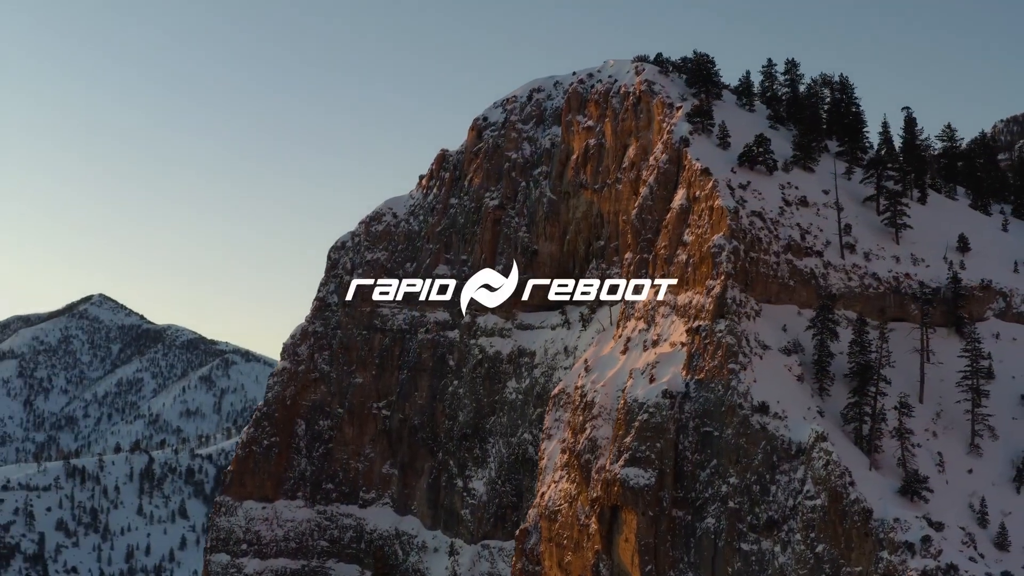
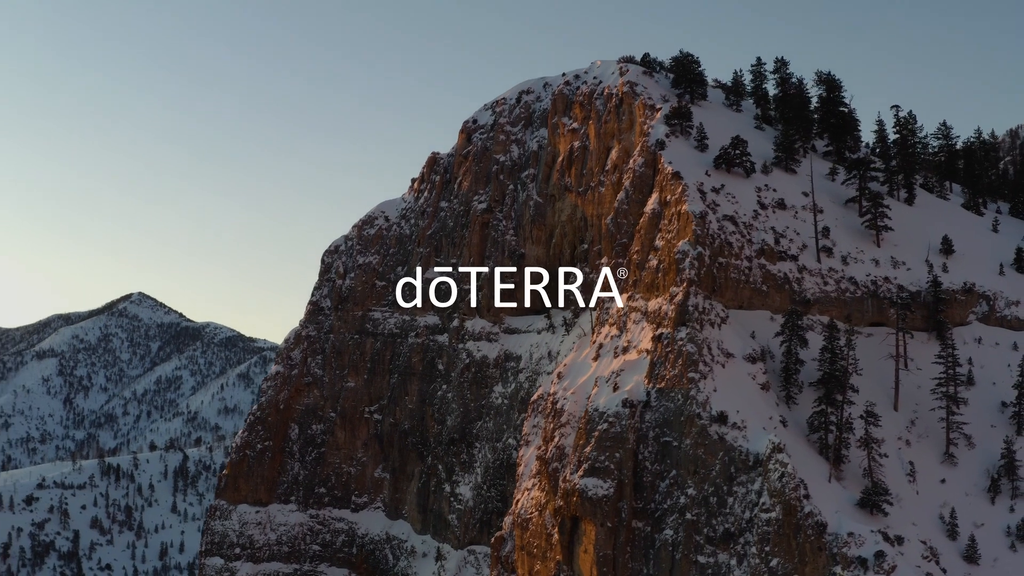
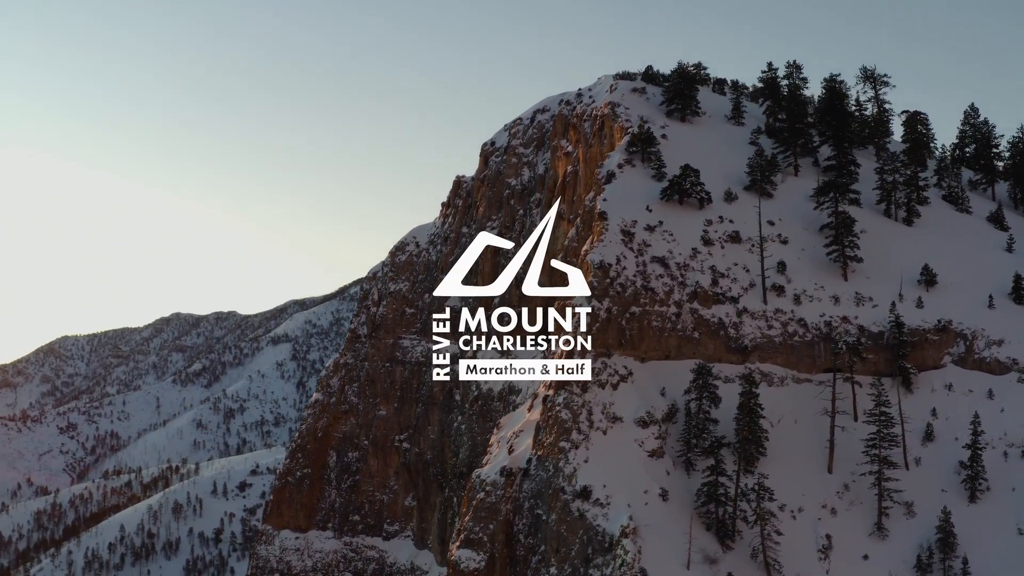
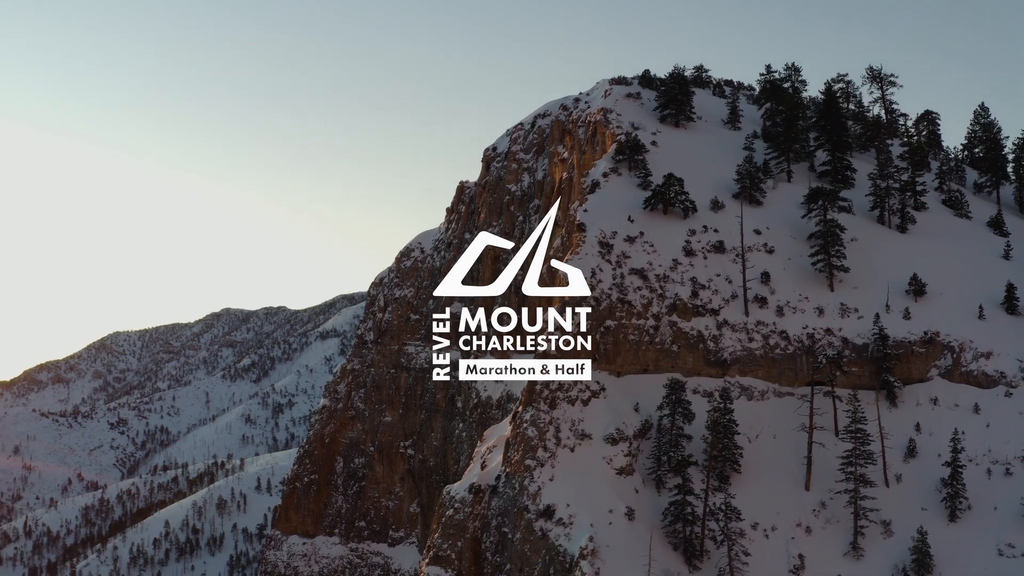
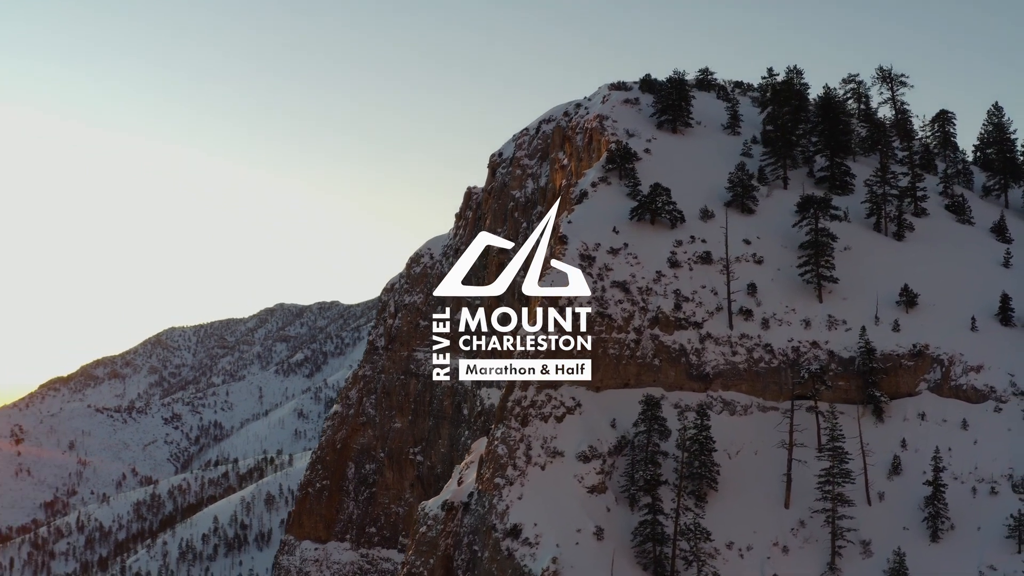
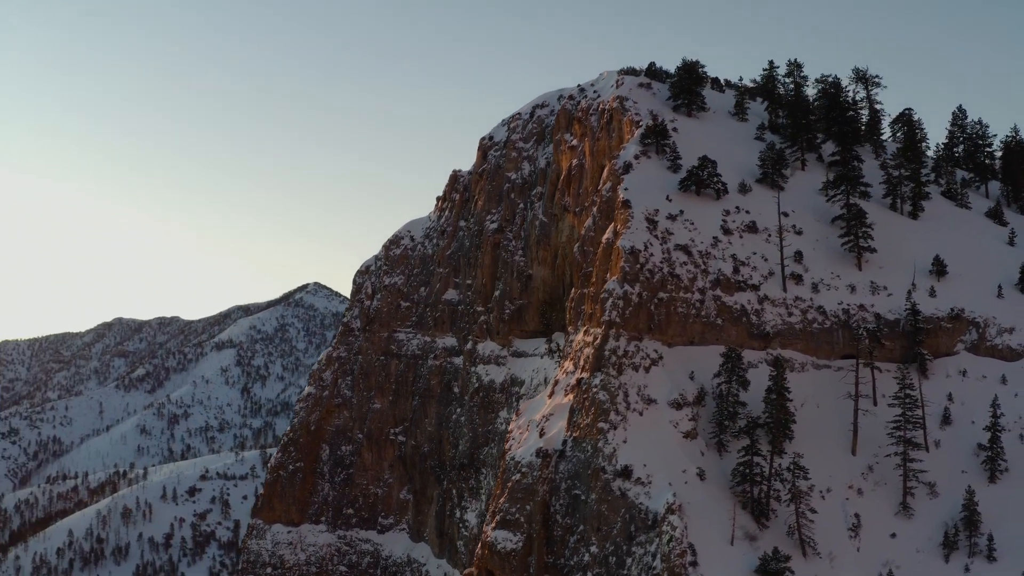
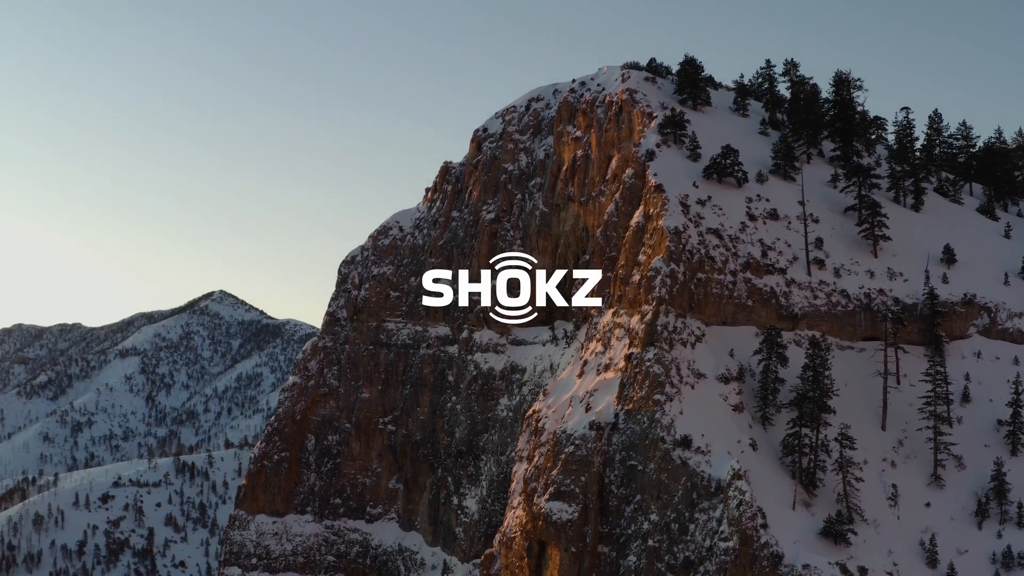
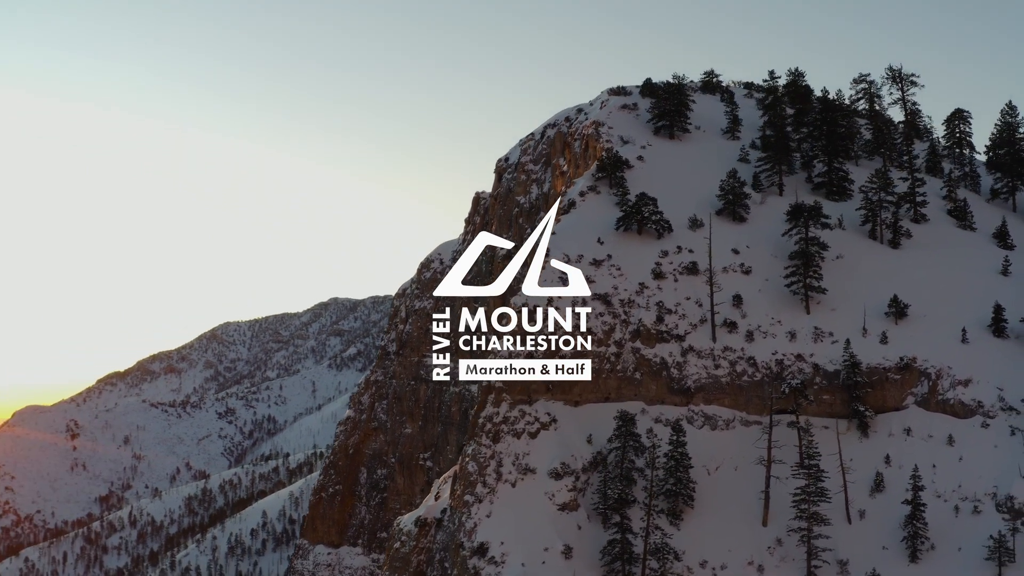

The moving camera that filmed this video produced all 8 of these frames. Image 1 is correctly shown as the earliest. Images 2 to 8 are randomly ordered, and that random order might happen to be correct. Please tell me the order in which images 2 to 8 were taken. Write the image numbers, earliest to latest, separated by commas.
2, 7, 6, 3, 4, 5, 8
